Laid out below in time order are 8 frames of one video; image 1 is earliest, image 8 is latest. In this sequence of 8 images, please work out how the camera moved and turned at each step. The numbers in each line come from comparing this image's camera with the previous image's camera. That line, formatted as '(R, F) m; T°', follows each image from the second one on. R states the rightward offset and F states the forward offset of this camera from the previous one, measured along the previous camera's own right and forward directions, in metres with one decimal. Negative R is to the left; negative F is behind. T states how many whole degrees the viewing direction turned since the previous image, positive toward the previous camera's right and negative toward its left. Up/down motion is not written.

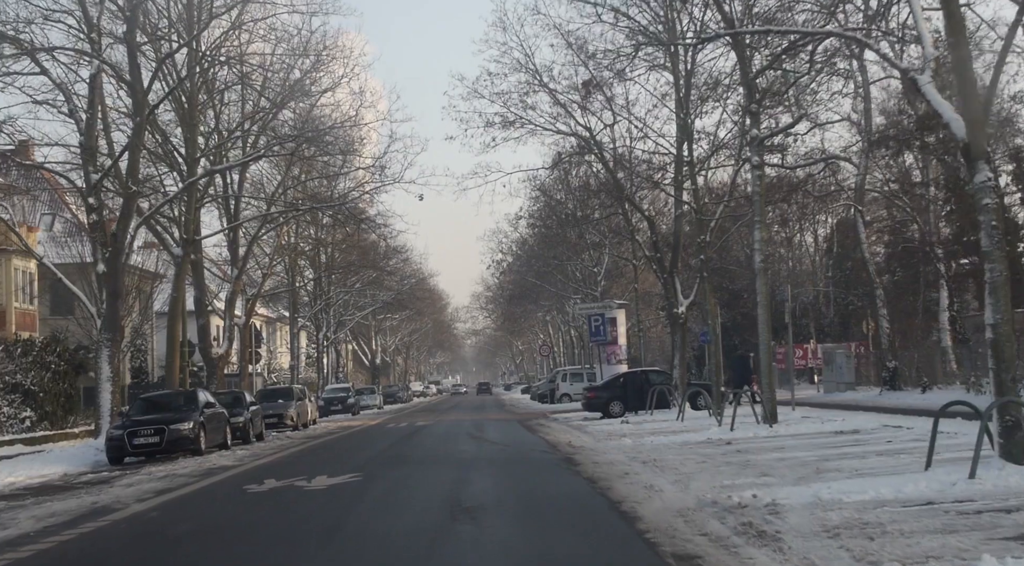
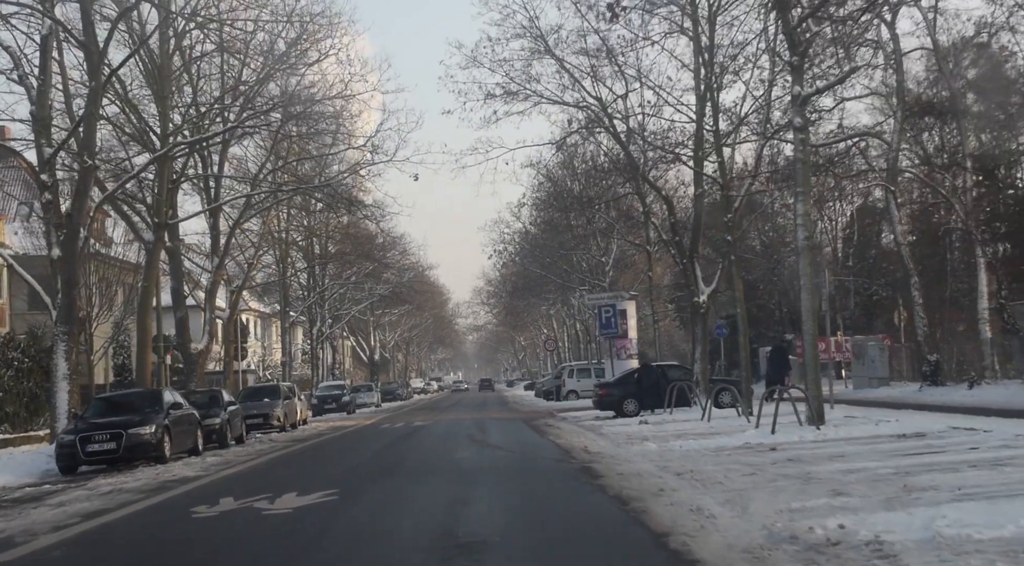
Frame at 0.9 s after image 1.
(-0.1, +2.8) m; 0°
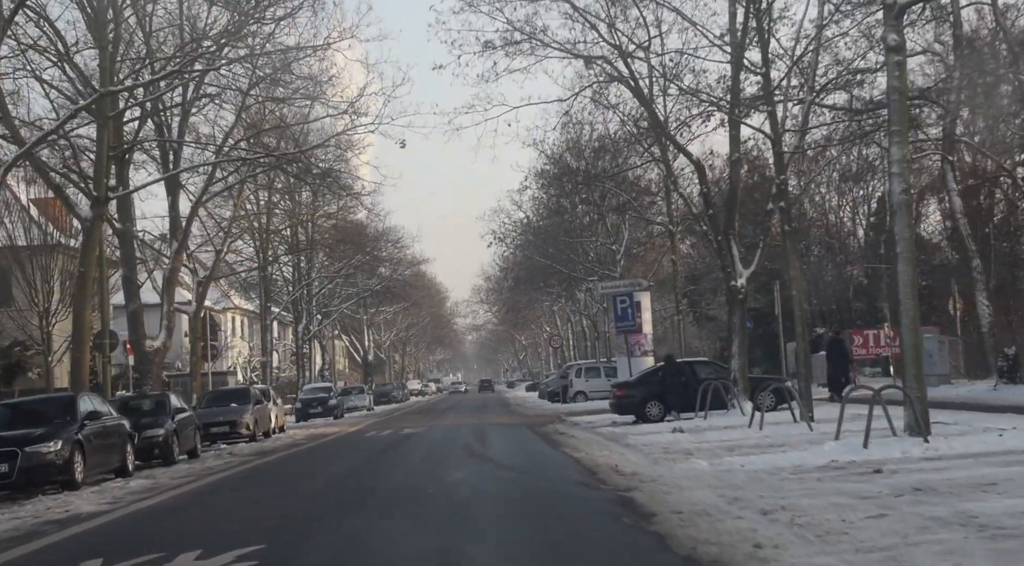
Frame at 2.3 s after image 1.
(-0.1, +4.4) m; 0°
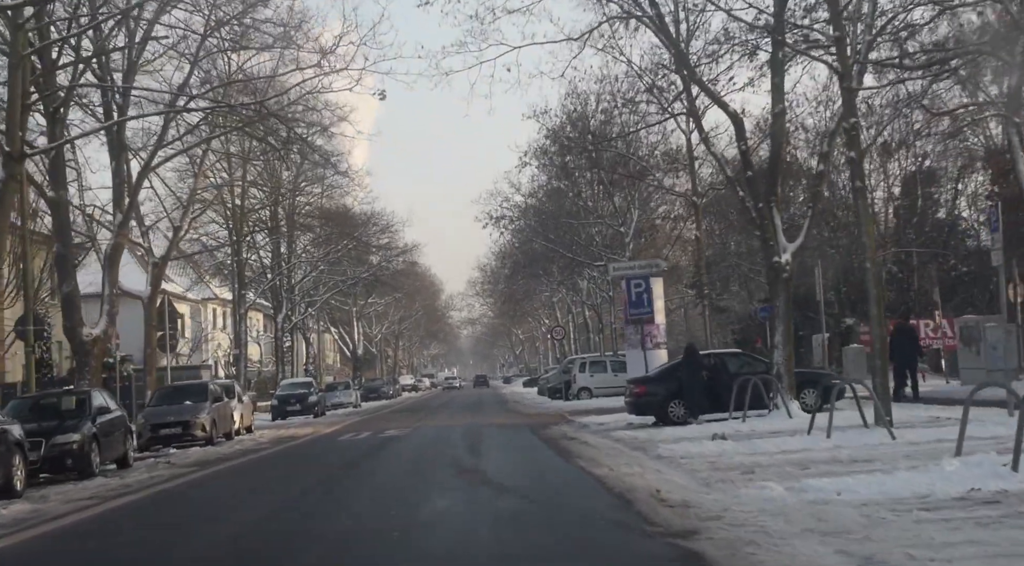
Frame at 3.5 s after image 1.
(-0.1, +4.1) m; 0°
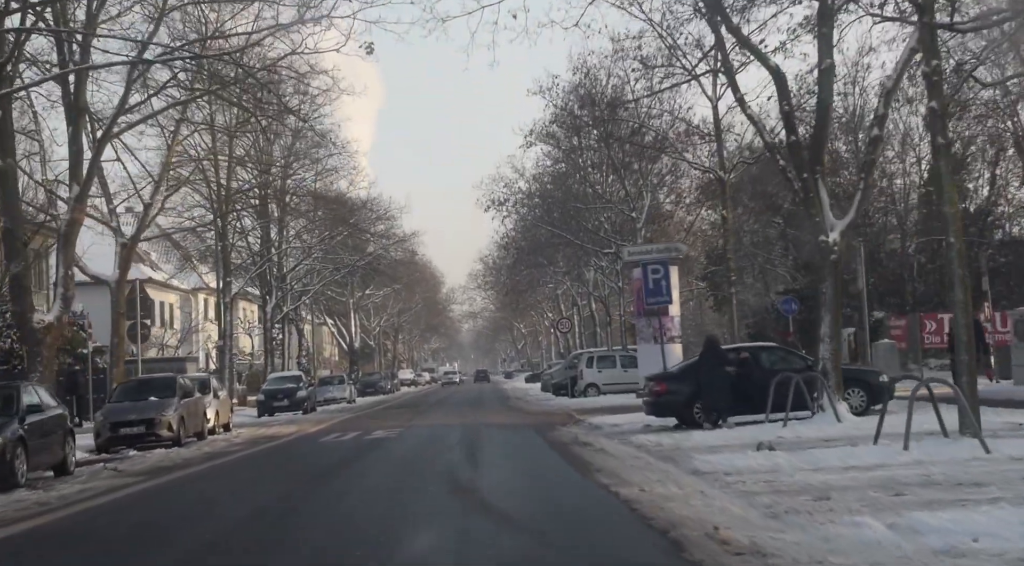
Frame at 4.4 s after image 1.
(0.0, +2.8) m; 0°
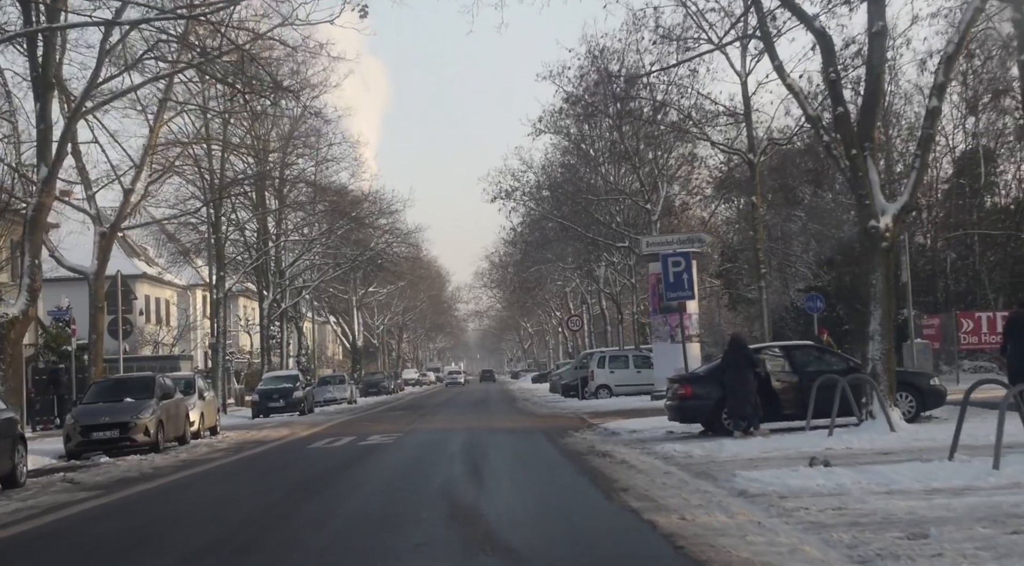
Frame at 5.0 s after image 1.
(0.0, +2.0) m; 0°
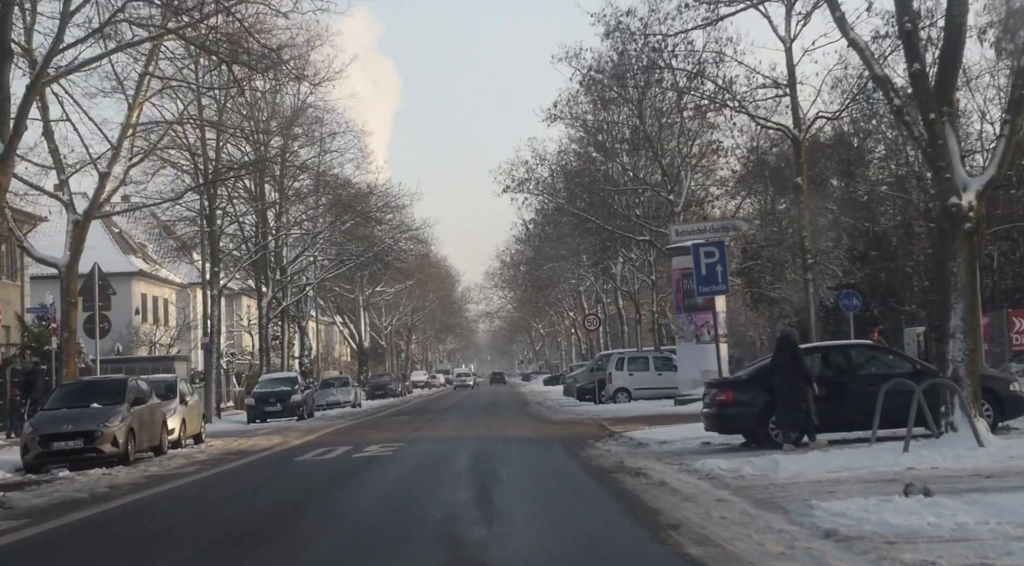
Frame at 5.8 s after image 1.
(-0.1, +2.4) m; -1°
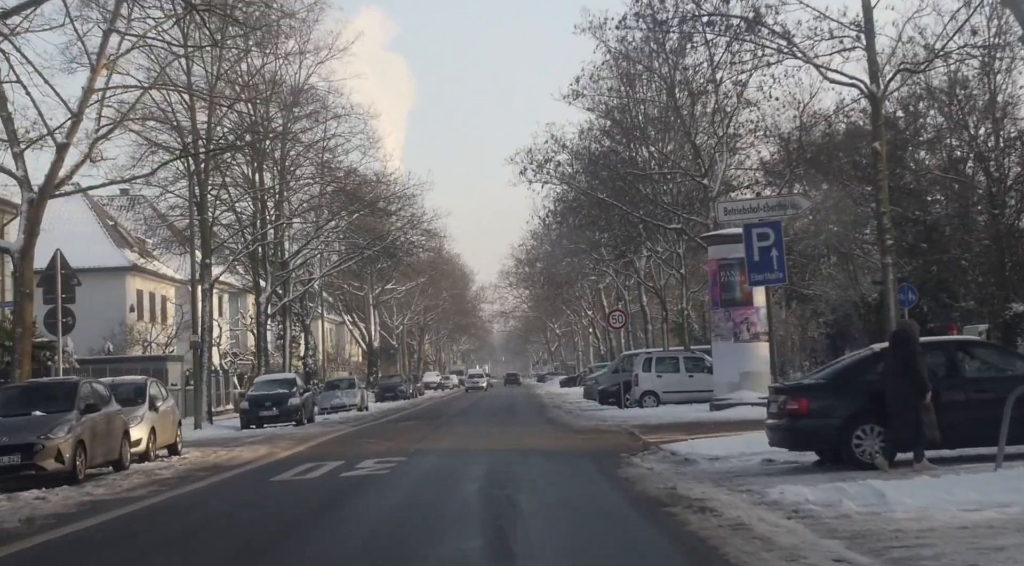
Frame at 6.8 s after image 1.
(-0.1, +3.1) m; -1°
